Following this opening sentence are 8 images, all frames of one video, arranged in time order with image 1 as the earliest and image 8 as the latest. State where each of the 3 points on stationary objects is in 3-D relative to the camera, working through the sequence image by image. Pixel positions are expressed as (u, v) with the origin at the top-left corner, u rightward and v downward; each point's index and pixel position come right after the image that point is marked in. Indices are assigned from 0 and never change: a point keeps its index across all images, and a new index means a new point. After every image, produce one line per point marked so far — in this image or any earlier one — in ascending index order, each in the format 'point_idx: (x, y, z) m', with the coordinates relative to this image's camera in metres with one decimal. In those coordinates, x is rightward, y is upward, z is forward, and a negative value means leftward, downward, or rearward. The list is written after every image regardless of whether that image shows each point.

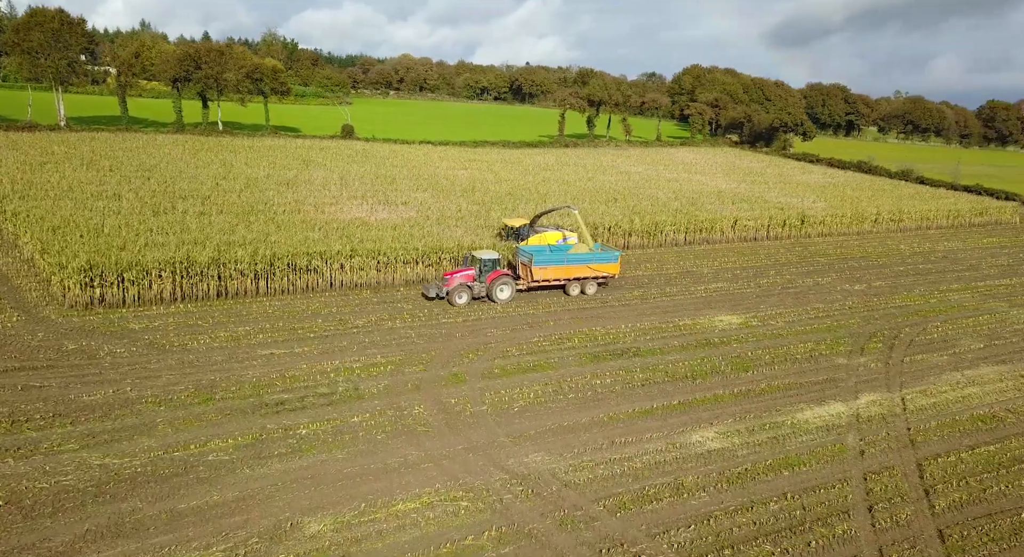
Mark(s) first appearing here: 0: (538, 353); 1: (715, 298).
0: (+0.5, -1.6, +13.8) m
1: (+6.0, -0.6, +19.1) m
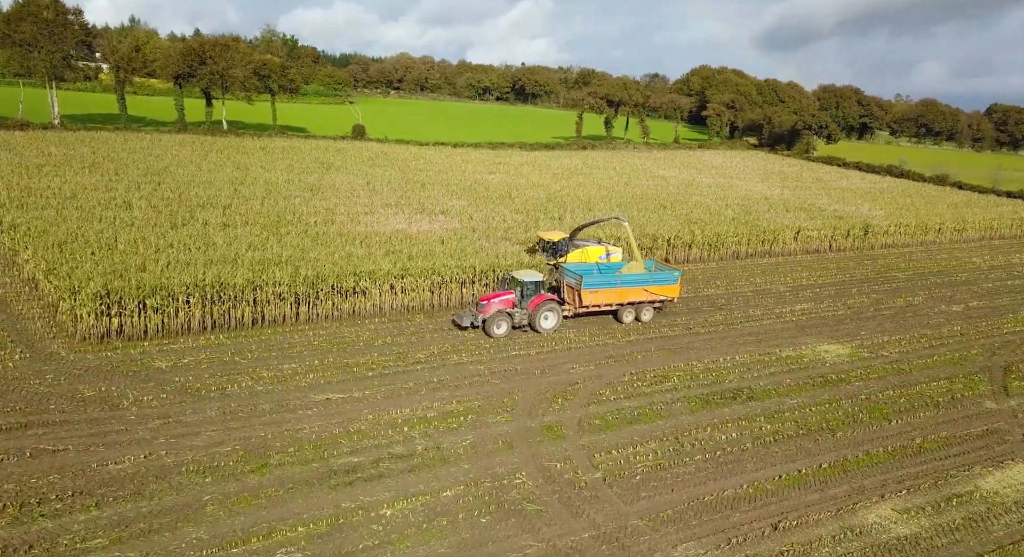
0: (+2.3, -2.2, +11.7) m
1: (+7.7, -1.2, +17.0) m
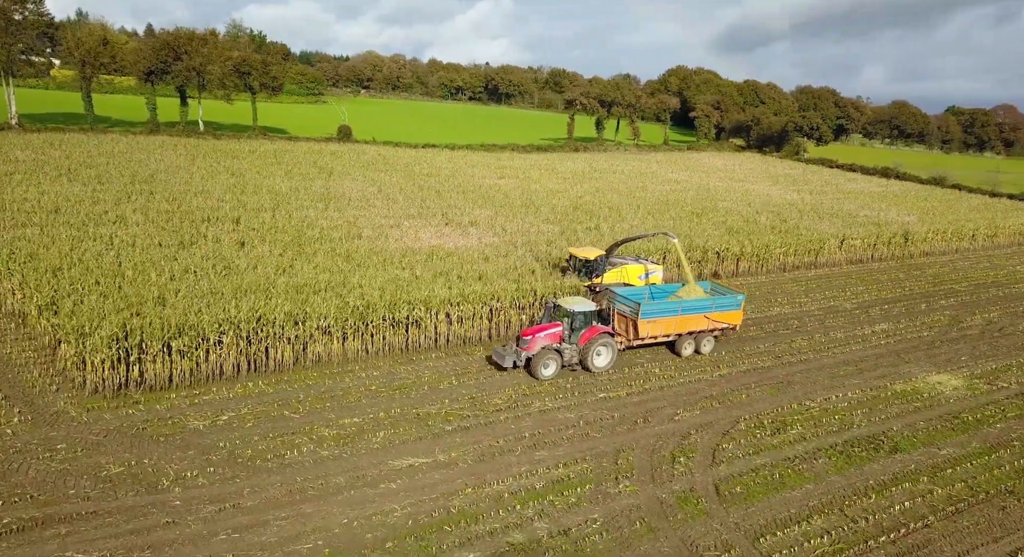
0: (+3.9, -2.7, +9.9) m
1: (+9.1, -1.7, +15.5) m
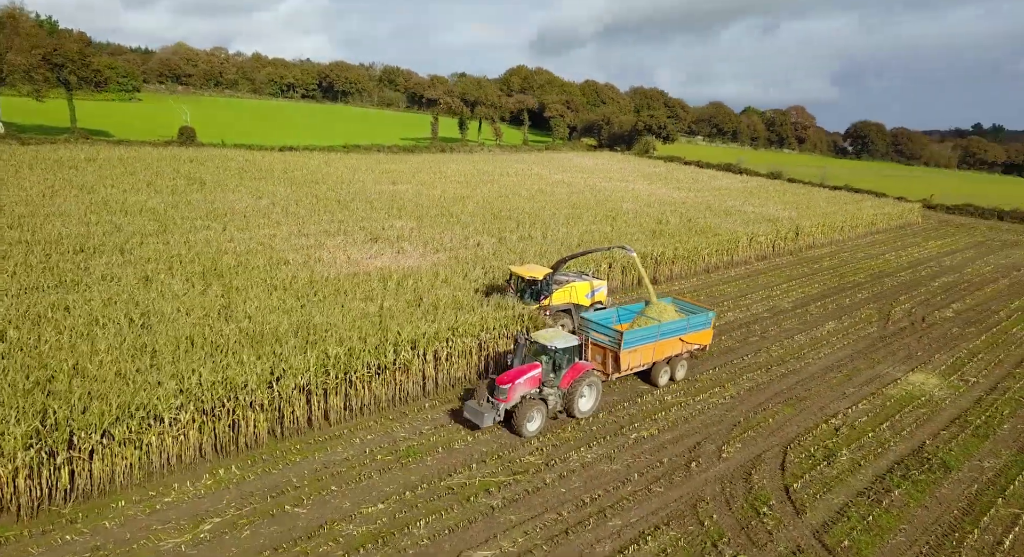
0: (+4.7, -3.0, +9.3) m
1: (+8.3, -1.7, +15.9) m
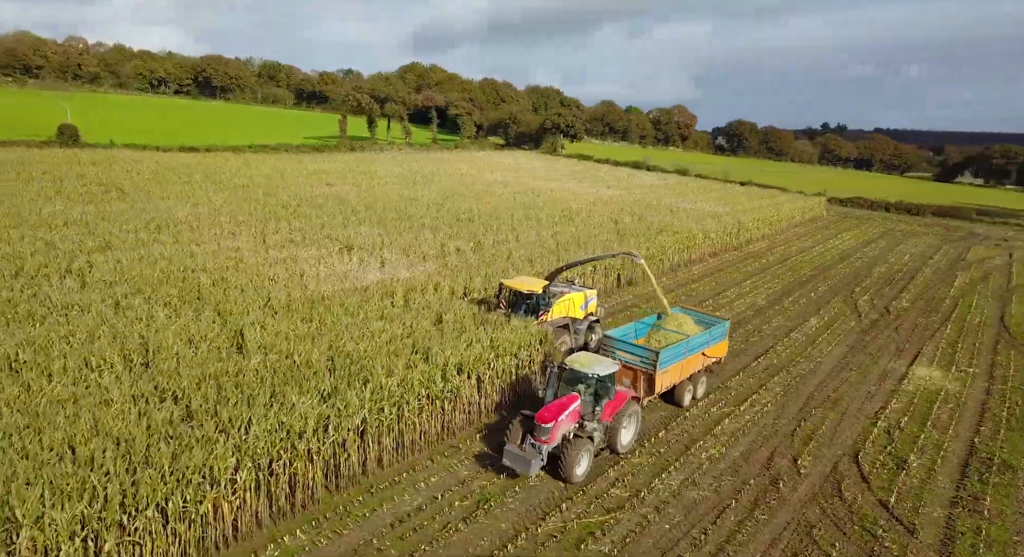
0: (+5.8, -3.0, +9.0) m
1: (+8.3, -1.6, +16.2) m
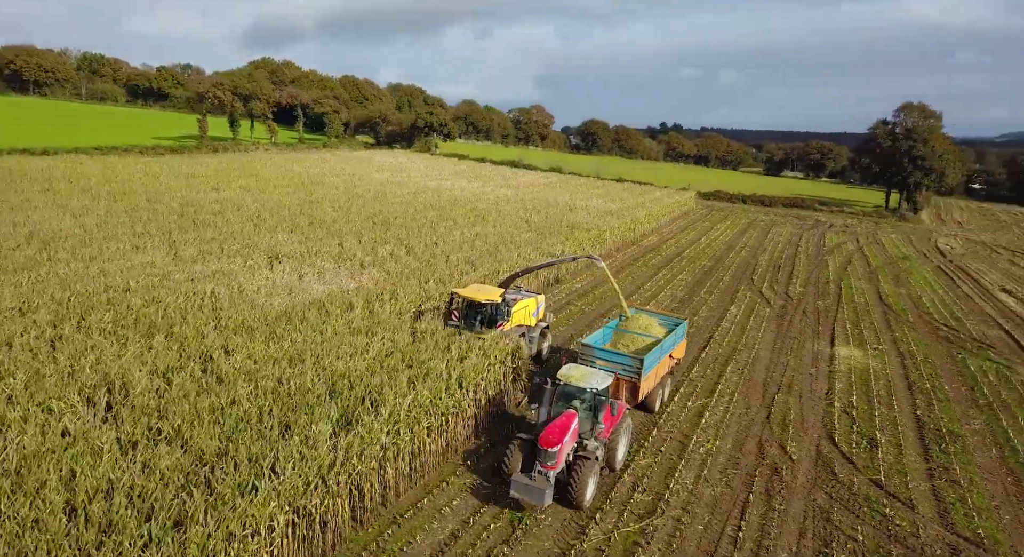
0: (+5.9, -2.8, +9.7) m
1: (+6.9, -1.3, +17.2) m
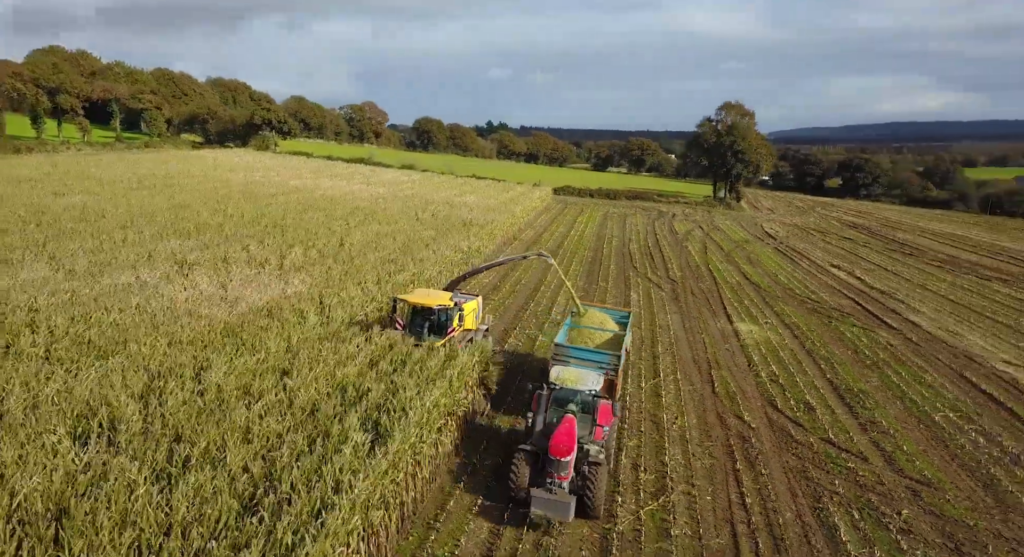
0: (+5.7, -2.4, +11.1) m
1: (+4.7, -0.9, +18.5) m
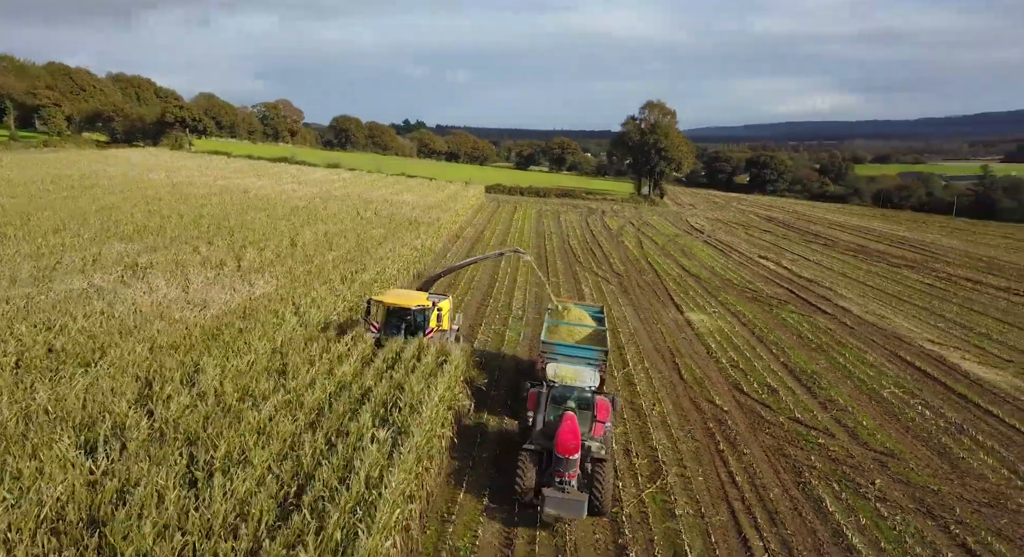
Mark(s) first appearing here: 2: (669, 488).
0: (+5.3, -2.2, +11.8) m
1: (+3.4, -0.7, +19.1) m
2: (+2.0, -2.7, +8.4) m
